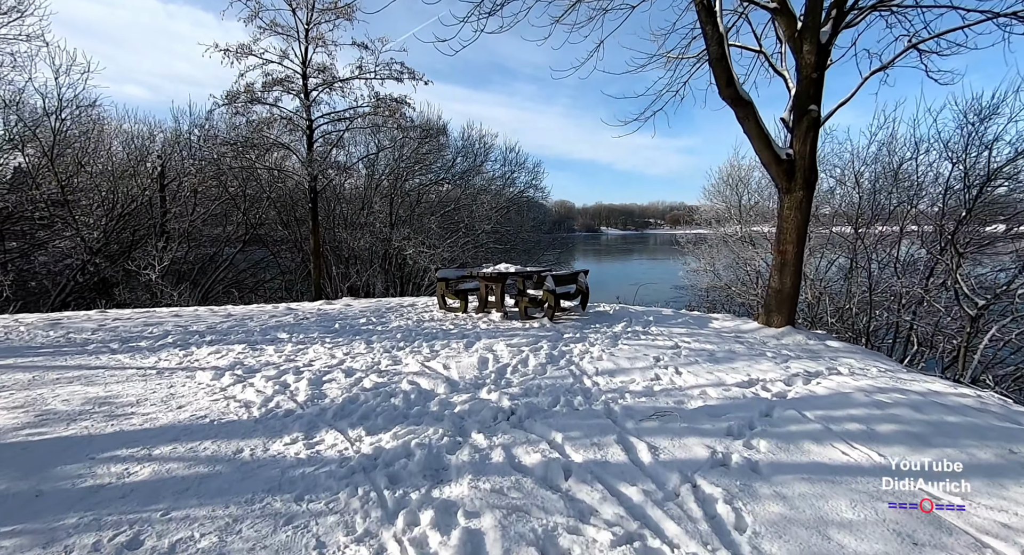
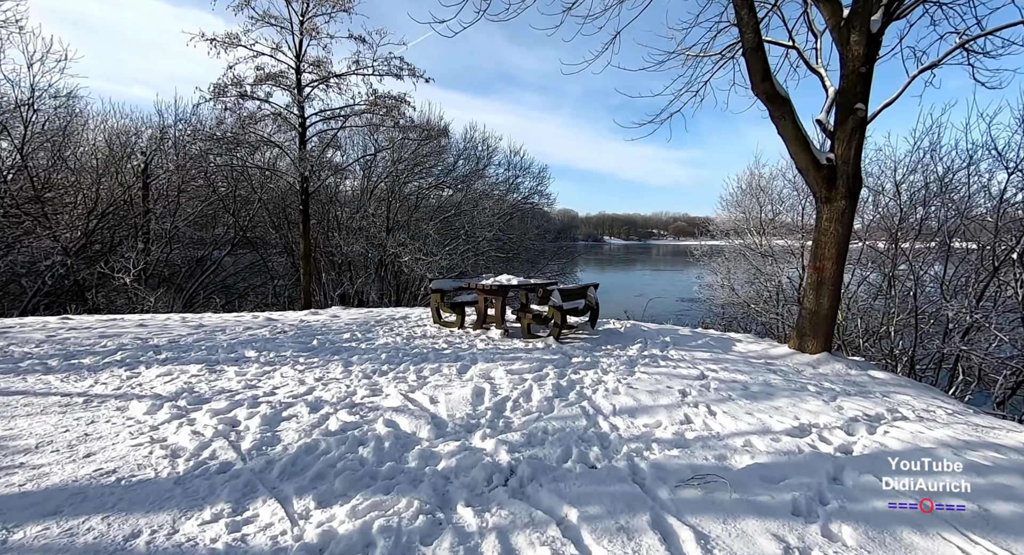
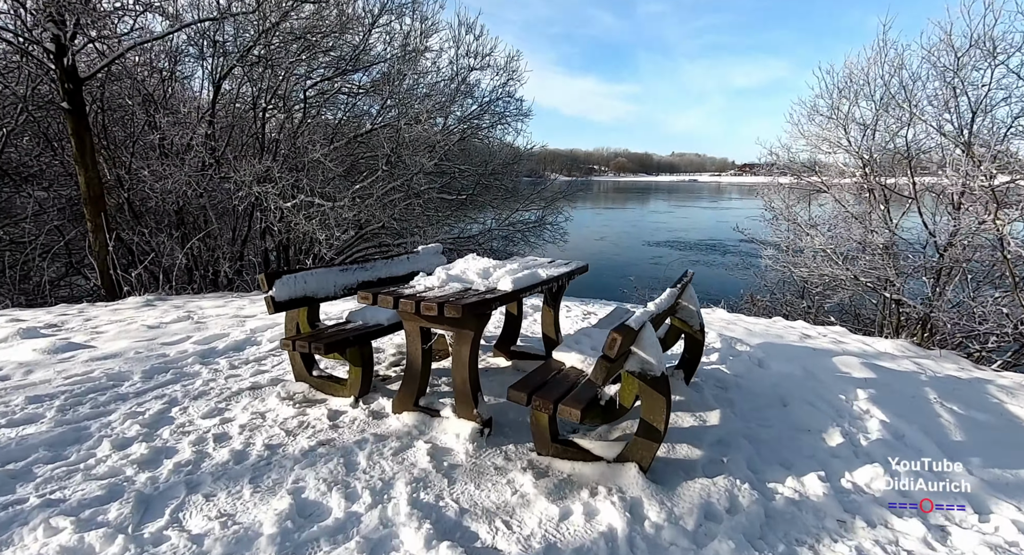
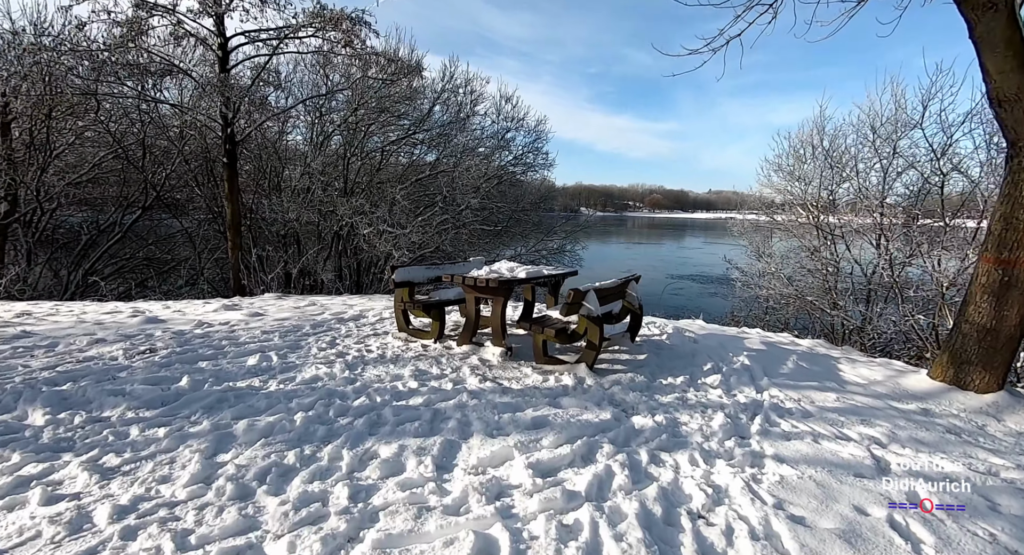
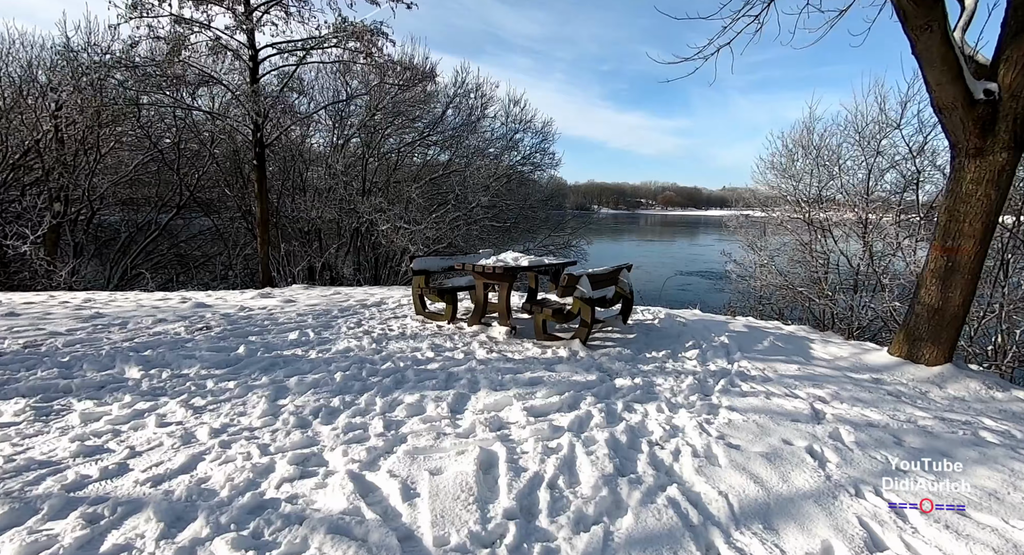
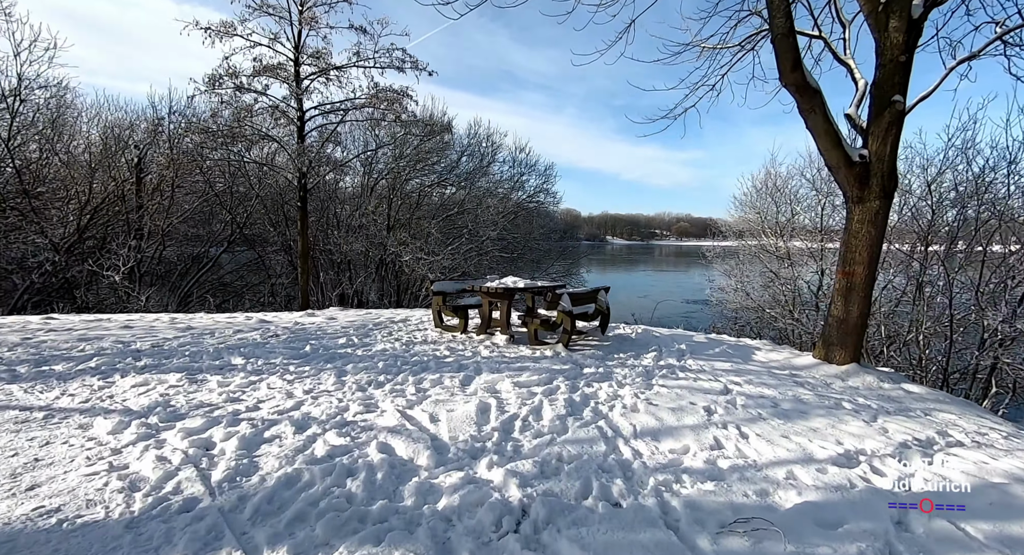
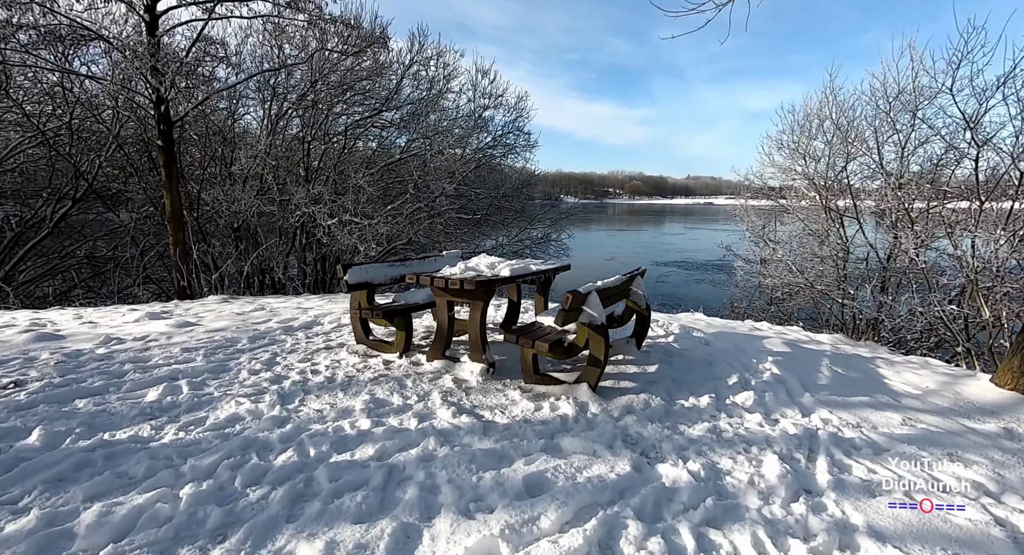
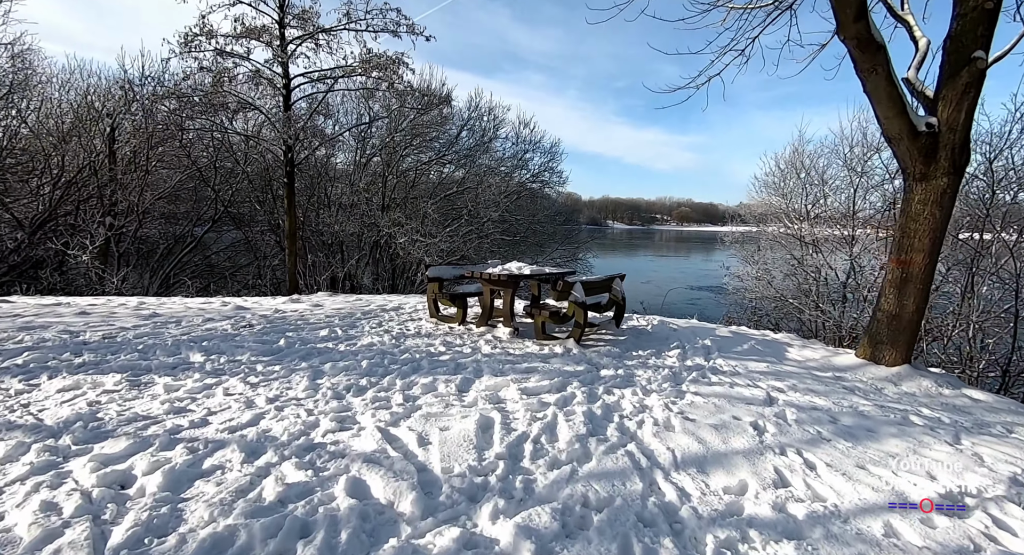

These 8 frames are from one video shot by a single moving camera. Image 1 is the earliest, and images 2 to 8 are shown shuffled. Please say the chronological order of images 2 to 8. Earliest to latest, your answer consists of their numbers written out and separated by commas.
2, 6, 8, 5, 4, 7, 3
